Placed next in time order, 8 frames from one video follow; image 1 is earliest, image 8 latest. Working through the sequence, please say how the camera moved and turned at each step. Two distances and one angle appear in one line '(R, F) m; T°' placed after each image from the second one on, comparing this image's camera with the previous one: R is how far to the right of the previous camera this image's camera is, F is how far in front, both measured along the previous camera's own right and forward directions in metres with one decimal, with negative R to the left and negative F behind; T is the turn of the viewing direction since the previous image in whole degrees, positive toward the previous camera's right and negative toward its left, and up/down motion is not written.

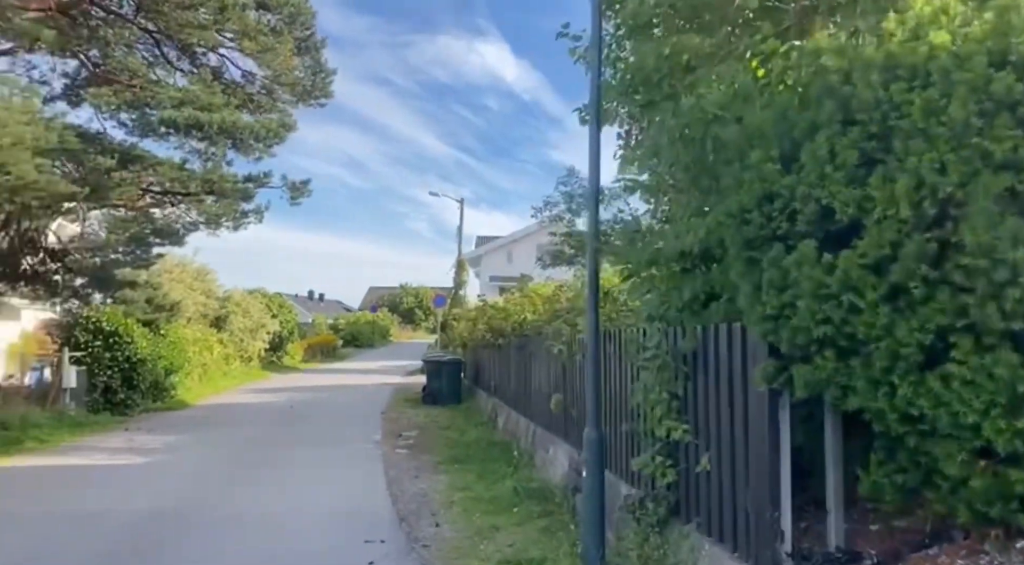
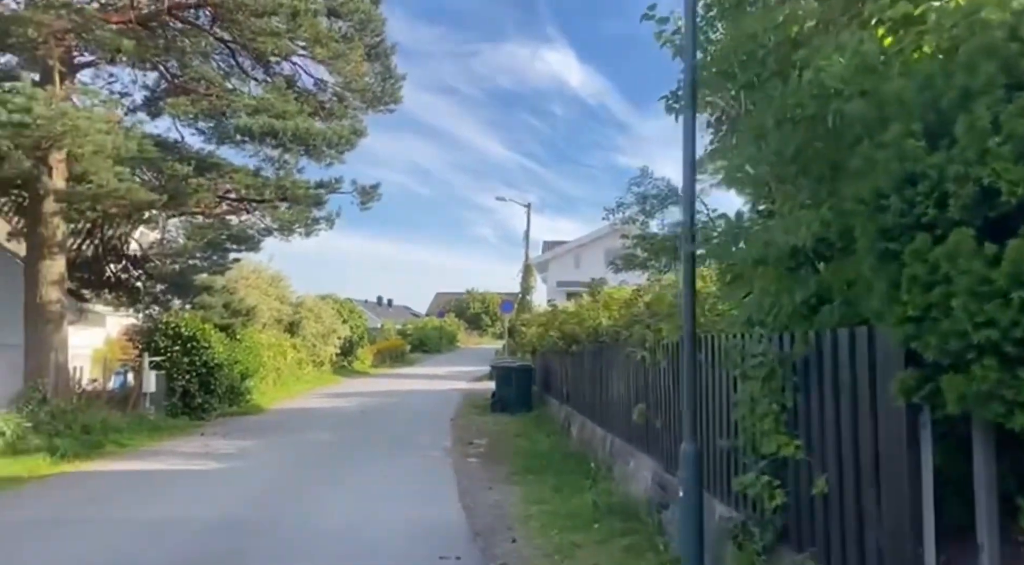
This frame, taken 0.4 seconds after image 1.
(-0.1, +0.4) m; -5°
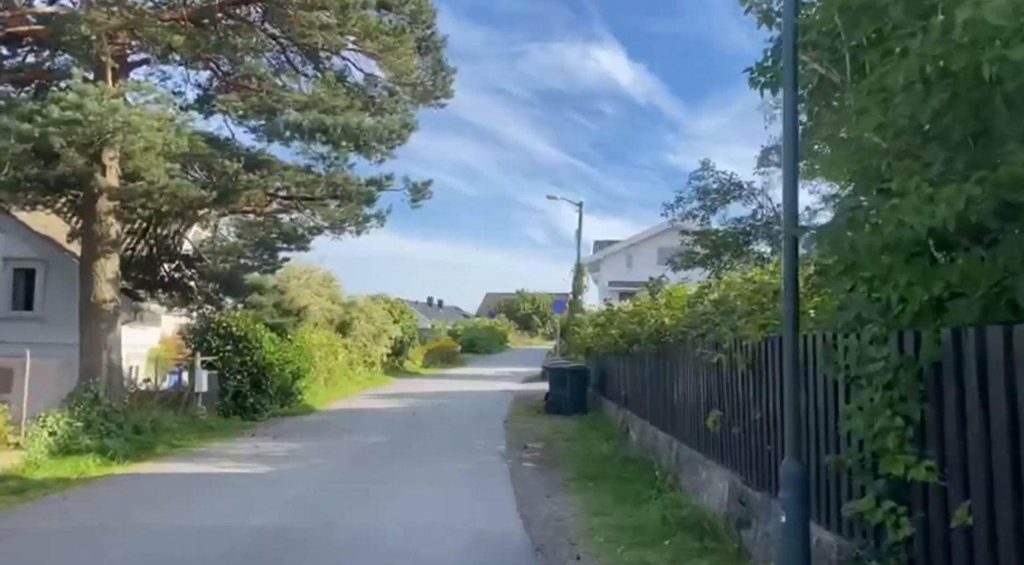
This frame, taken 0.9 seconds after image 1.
(-0.1, +0.6) m; -4°
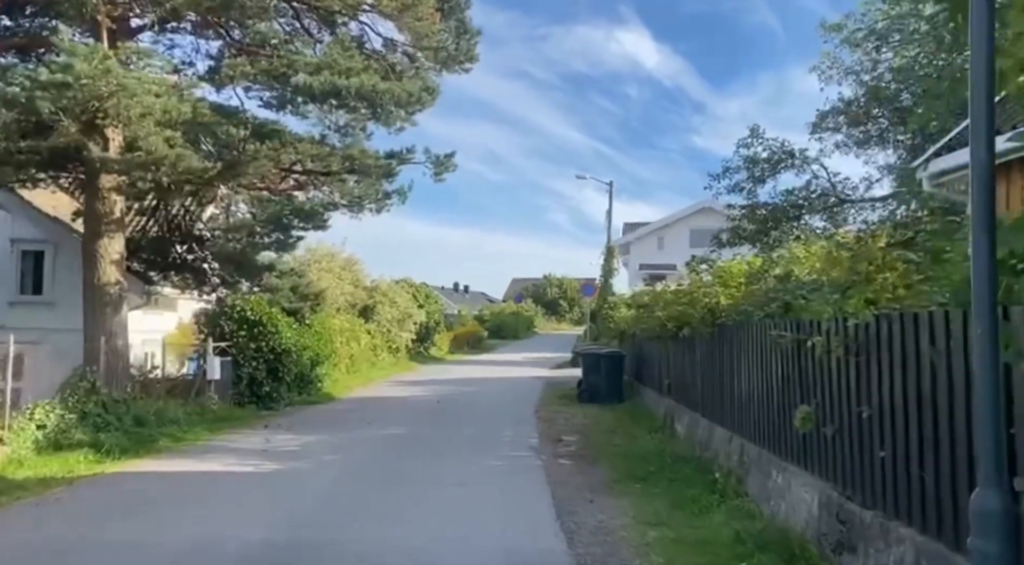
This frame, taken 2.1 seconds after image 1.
(-0.1, +1.3) m; -2°
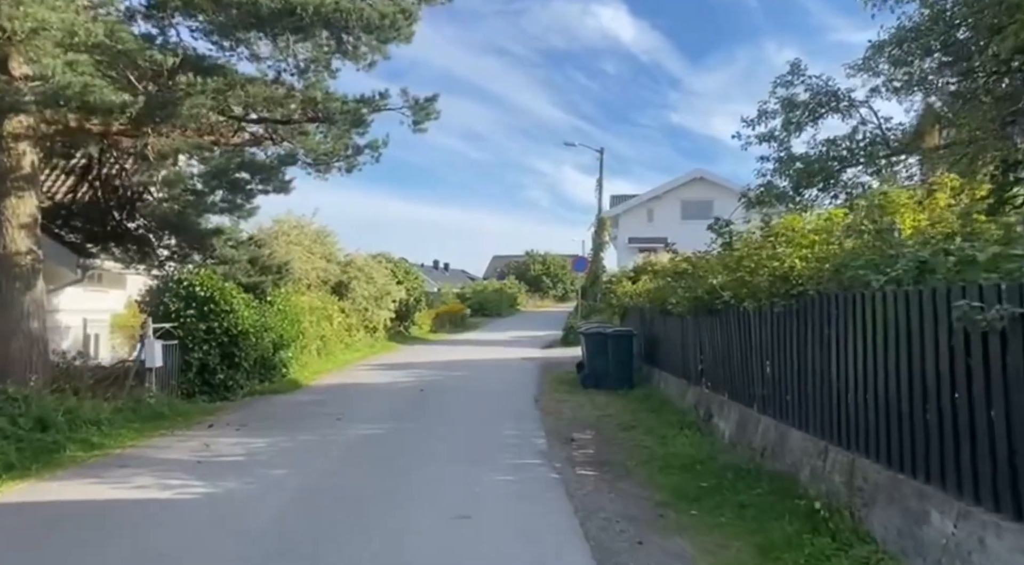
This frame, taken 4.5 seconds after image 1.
(-0.3, +2.4) m; +2°
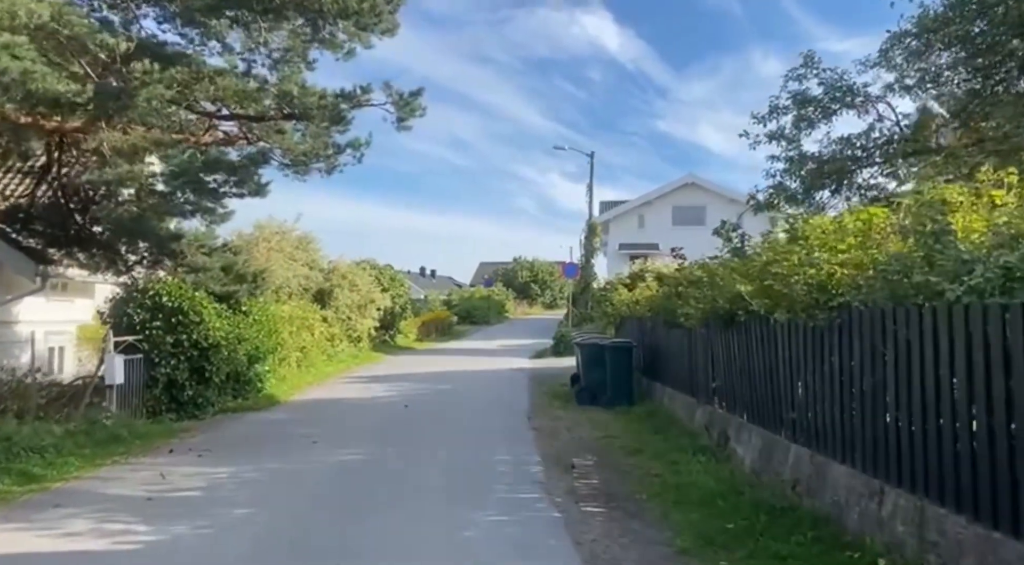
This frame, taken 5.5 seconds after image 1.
(-0.1, +1.0) m; +1°
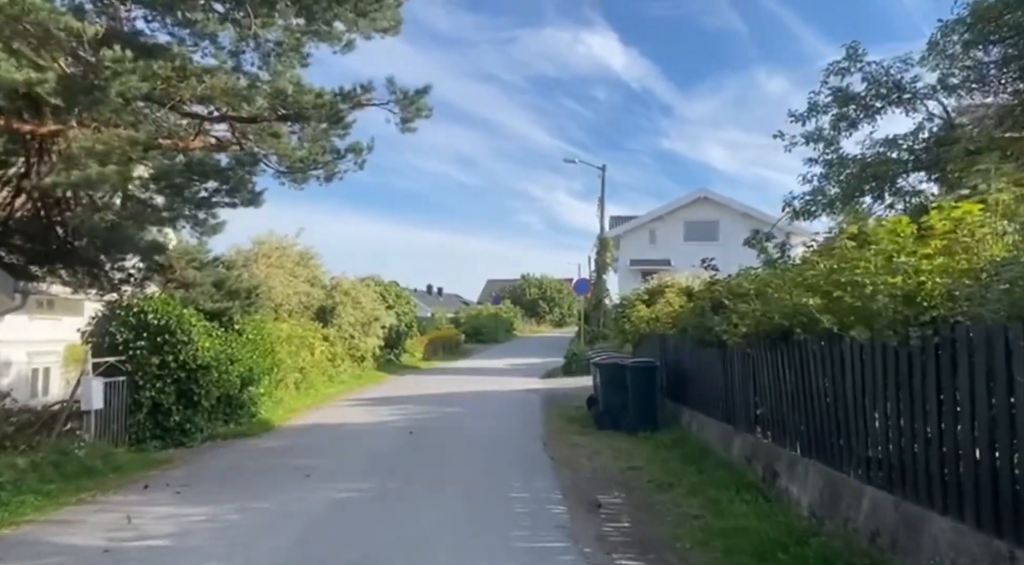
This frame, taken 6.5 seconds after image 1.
(-0.1, +1.1) m; 0°
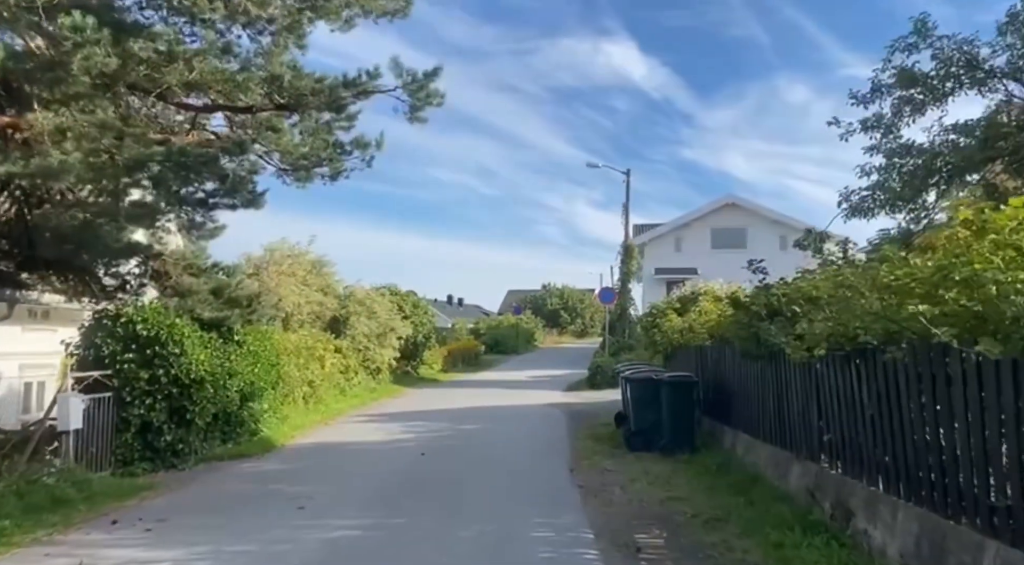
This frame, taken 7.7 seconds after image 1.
(0.0, +1.2) m; -2°
